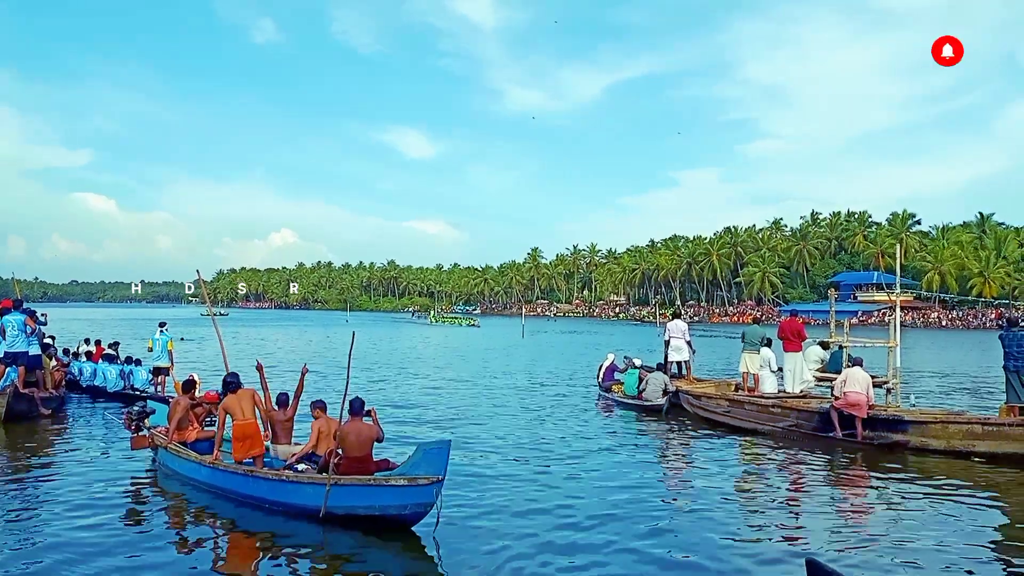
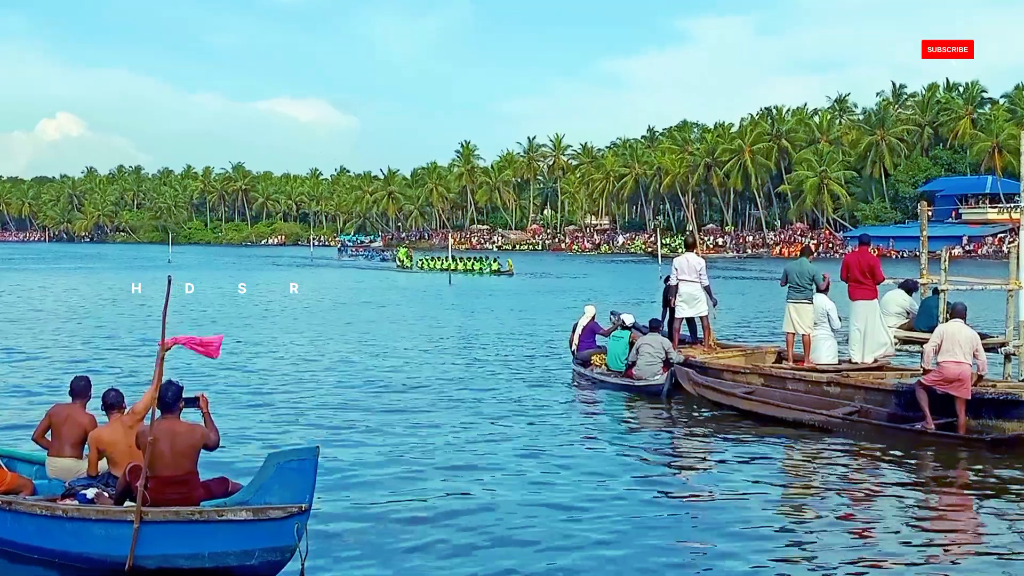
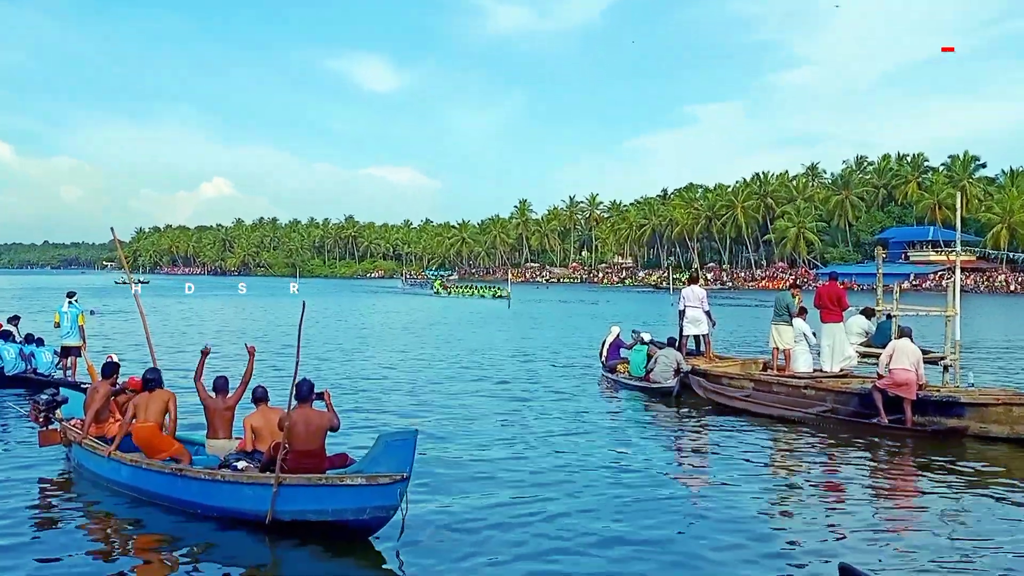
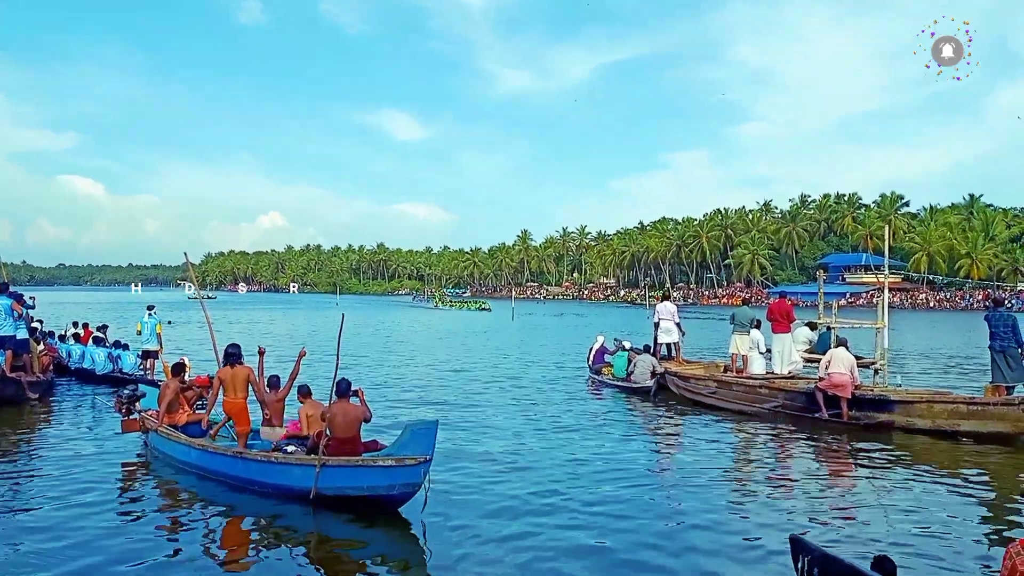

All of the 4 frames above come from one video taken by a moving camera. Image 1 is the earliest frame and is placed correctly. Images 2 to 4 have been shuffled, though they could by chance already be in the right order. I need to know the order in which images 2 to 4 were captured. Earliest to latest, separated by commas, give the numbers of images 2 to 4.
4, 3, 2
